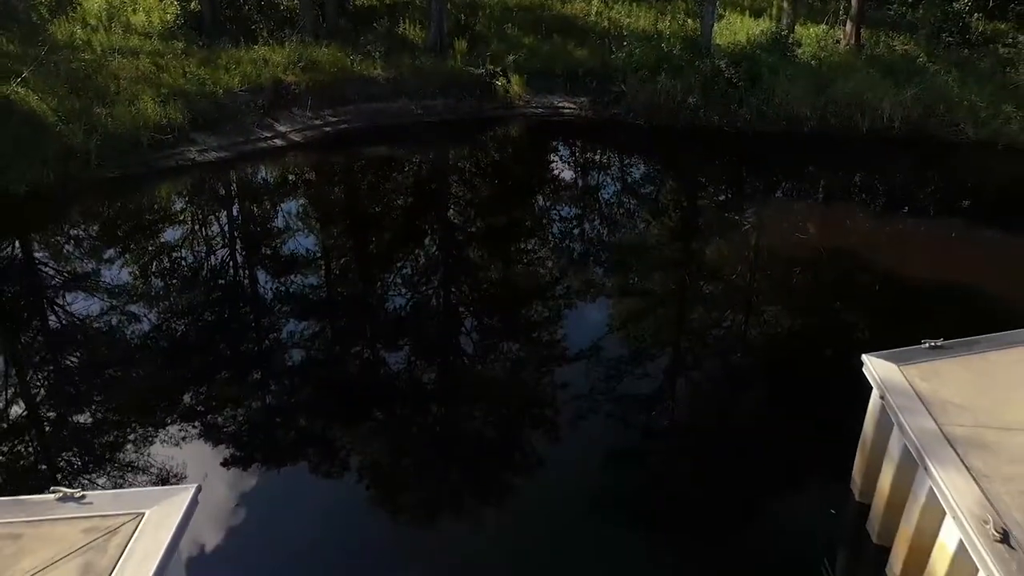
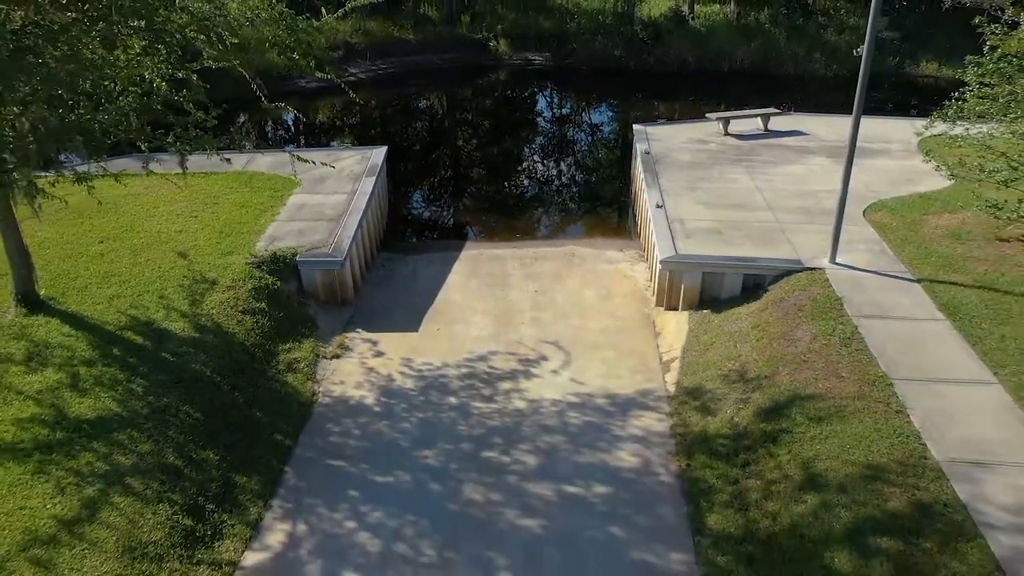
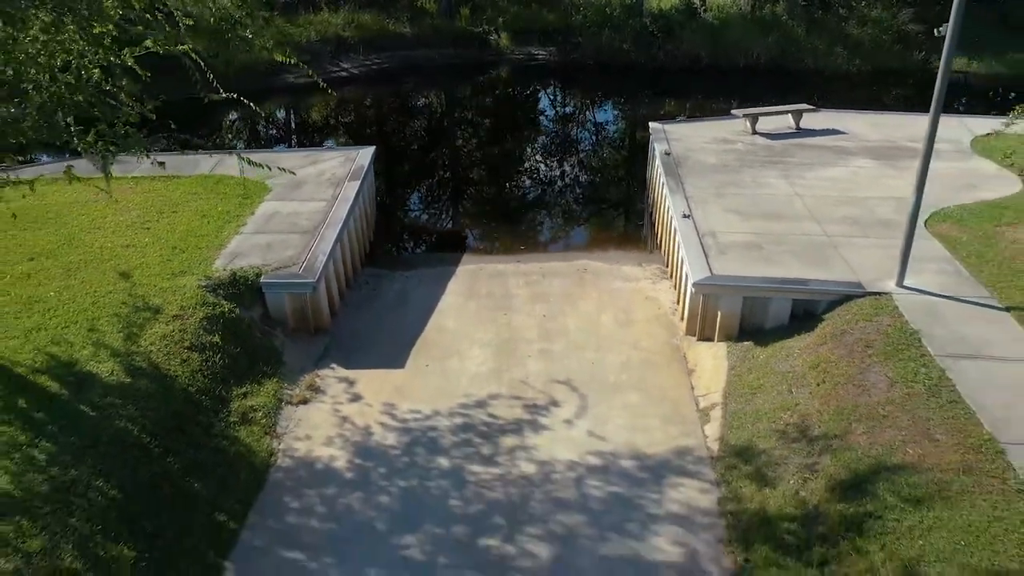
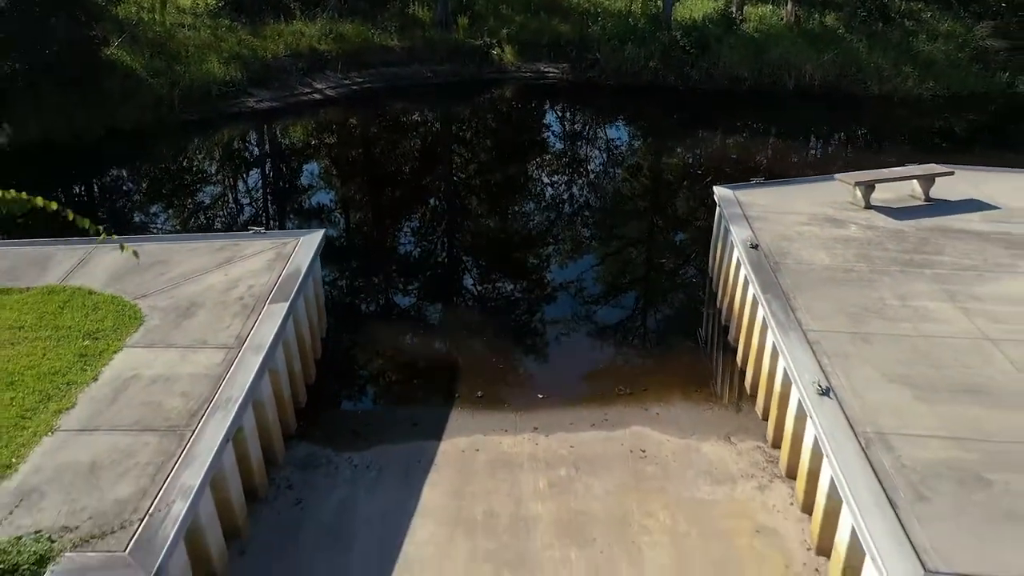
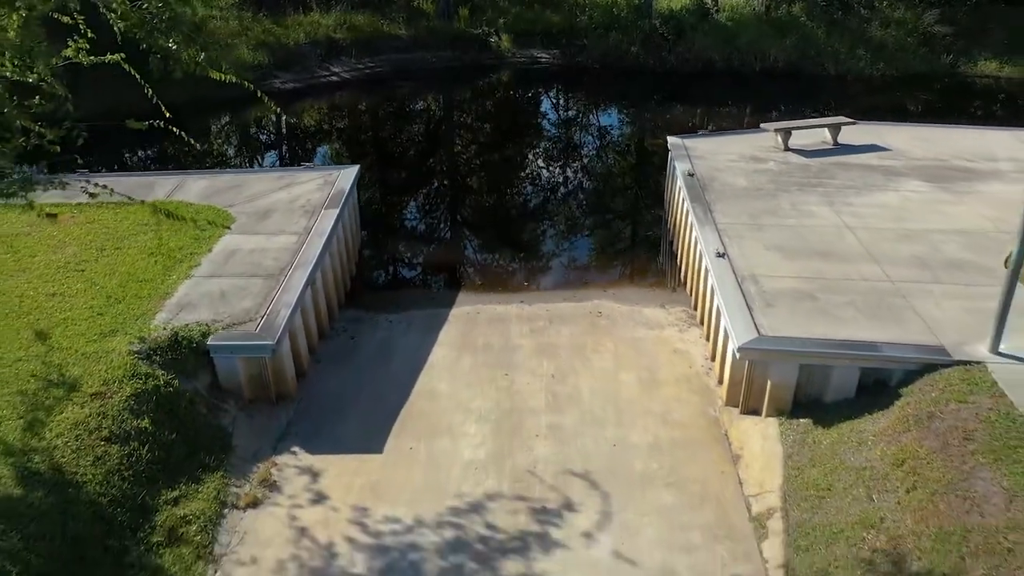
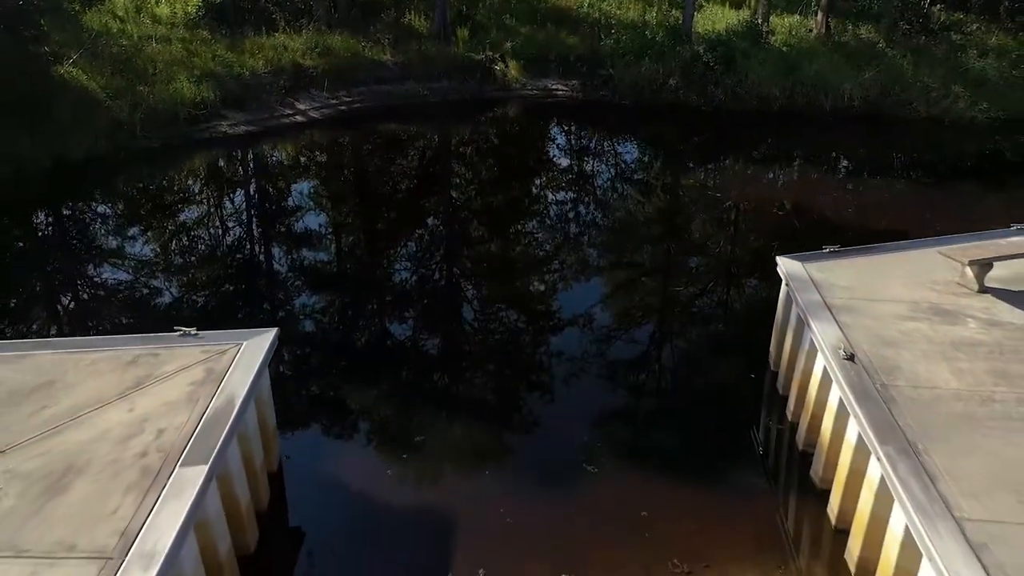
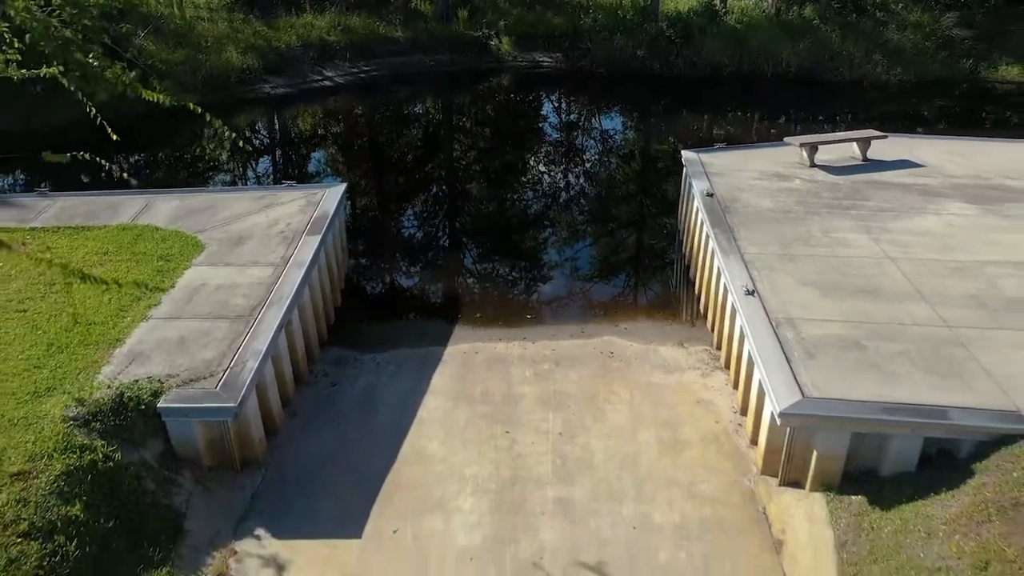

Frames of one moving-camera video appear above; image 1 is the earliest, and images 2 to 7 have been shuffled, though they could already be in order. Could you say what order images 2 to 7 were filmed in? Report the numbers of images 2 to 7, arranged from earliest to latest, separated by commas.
6, 4, 7, 5, 3, 2
